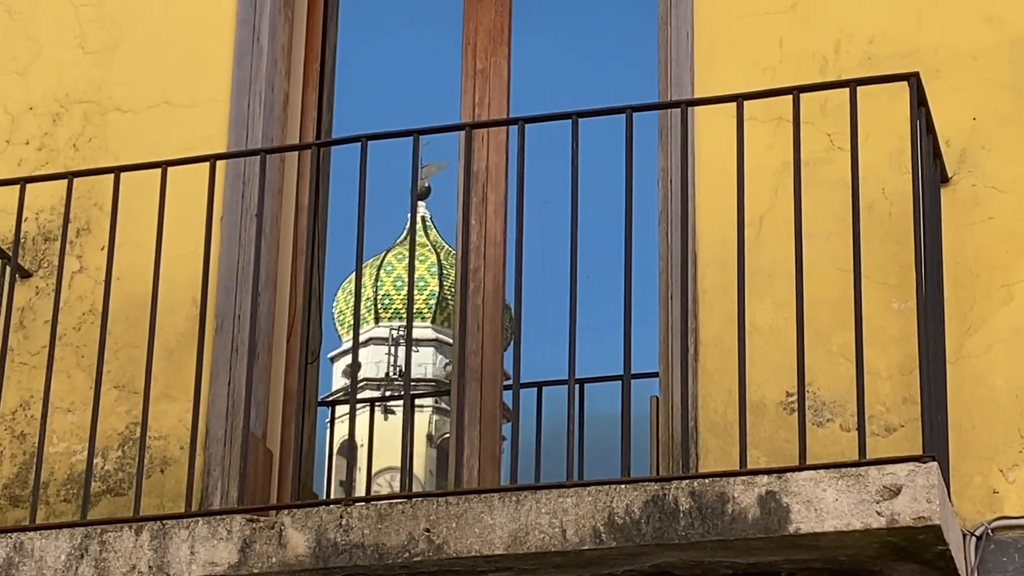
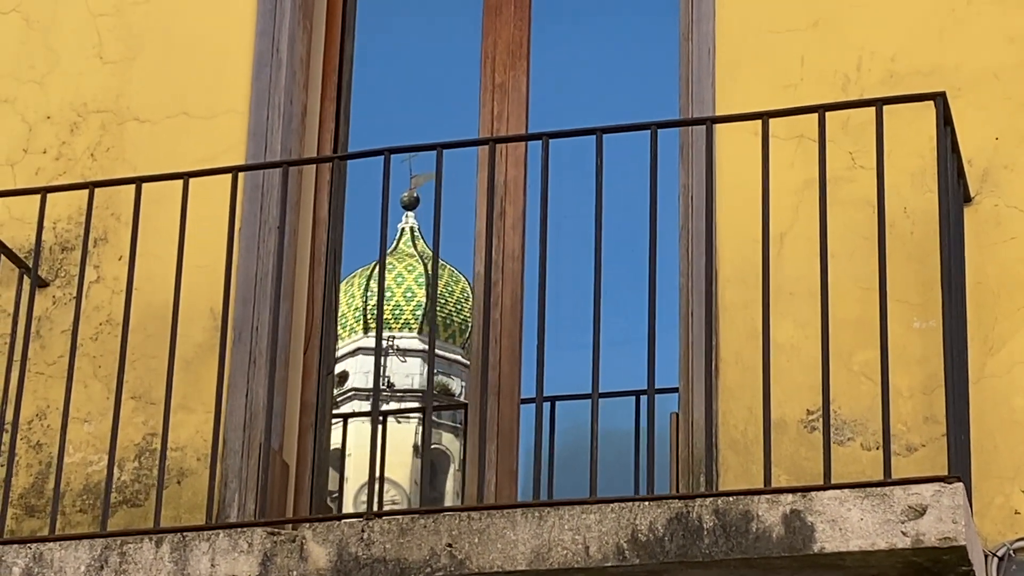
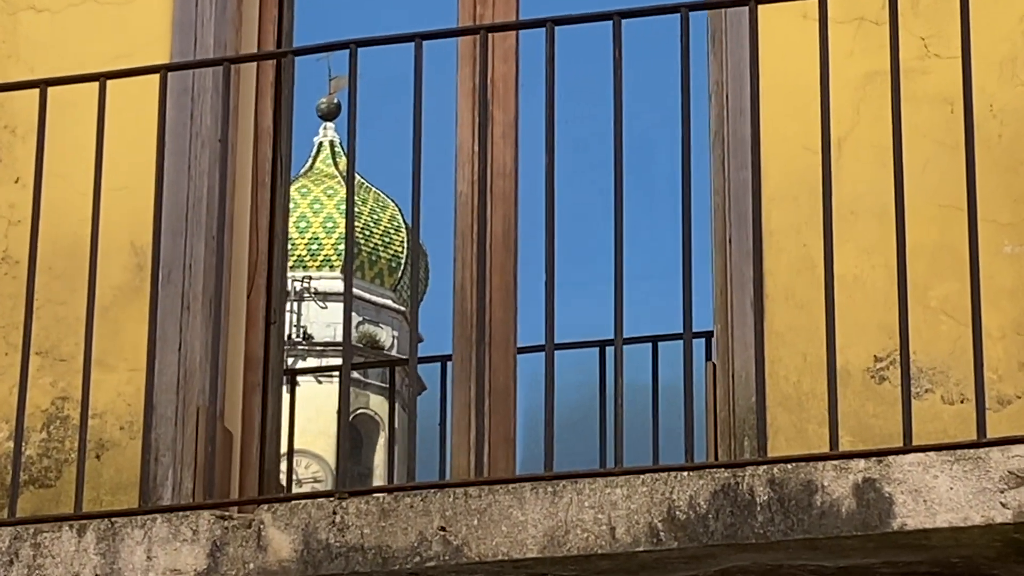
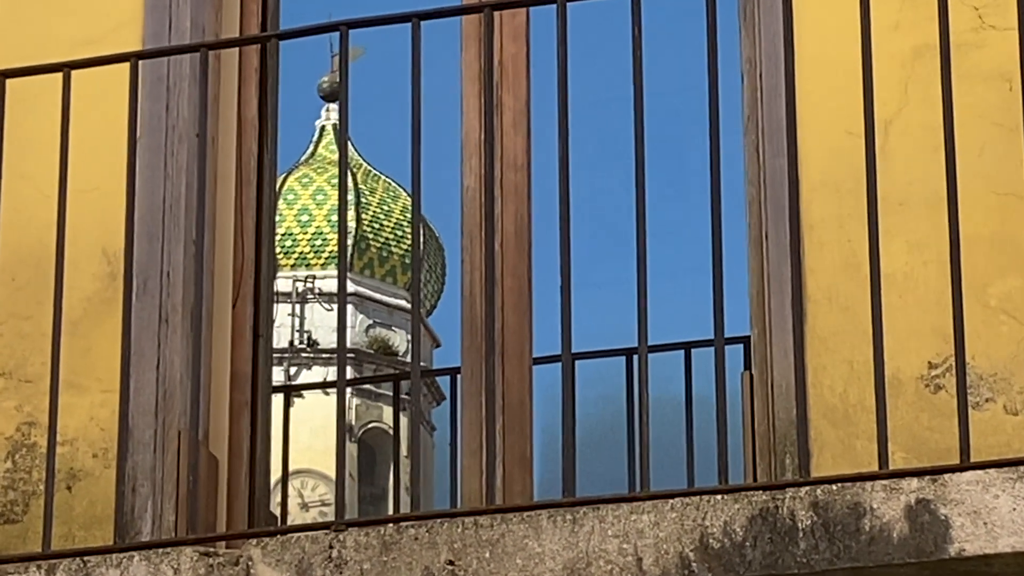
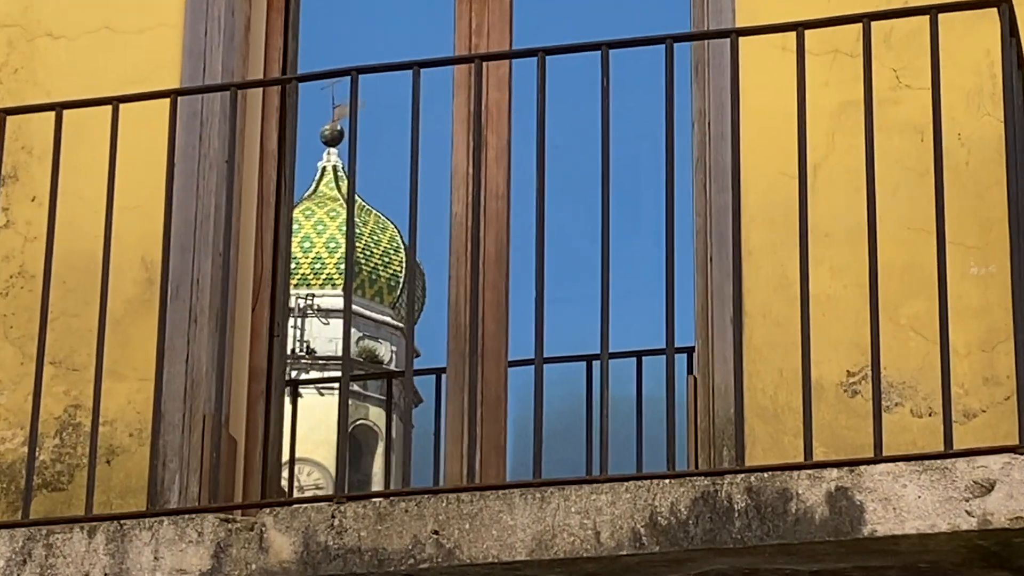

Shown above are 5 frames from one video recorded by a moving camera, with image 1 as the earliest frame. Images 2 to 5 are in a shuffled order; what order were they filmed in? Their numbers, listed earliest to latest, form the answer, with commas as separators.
2, 5, 3, 4
